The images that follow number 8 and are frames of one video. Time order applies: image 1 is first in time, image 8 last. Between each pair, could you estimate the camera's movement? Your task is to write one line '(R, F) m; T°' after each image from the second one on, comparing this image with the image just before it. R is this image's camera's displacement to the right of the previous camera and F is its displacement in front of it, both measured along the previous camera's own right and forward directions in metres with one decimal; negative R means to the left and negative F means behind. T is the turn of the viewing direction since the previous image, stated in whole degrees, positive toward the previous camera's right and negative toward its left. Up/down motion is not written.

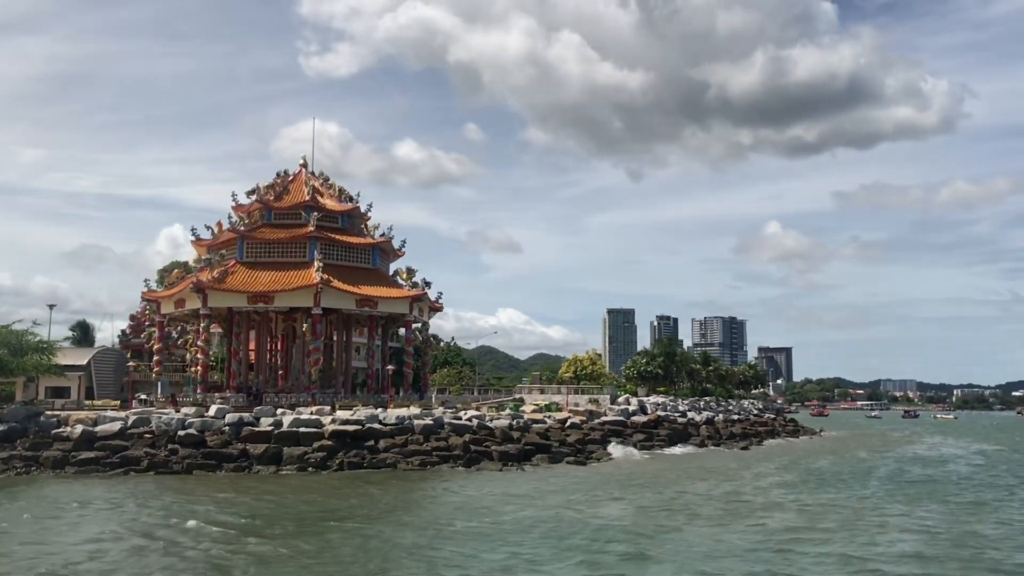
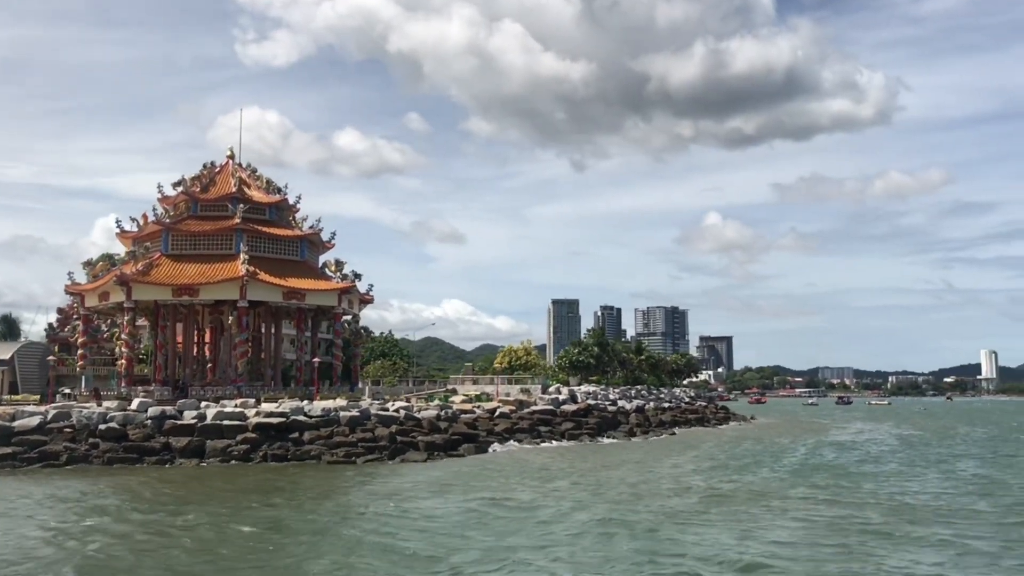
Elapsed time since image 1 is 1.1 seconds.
(+0.9, -0.5) m; +3°
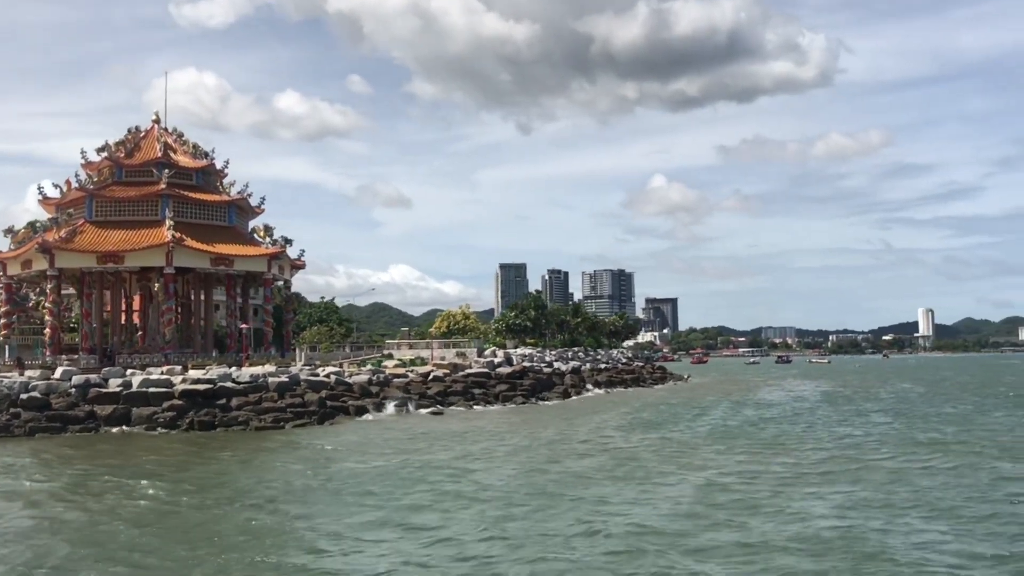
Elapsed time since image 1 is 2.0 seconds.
(+0.9, -0.3) m; +3°
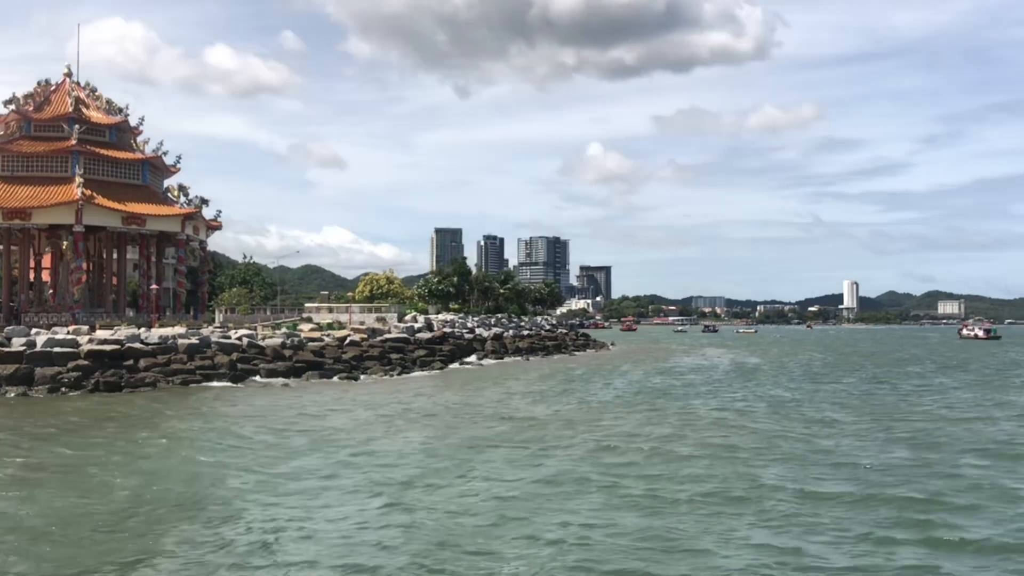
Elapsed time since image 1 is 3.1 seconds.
(+0.9, -0.4) m; +4°
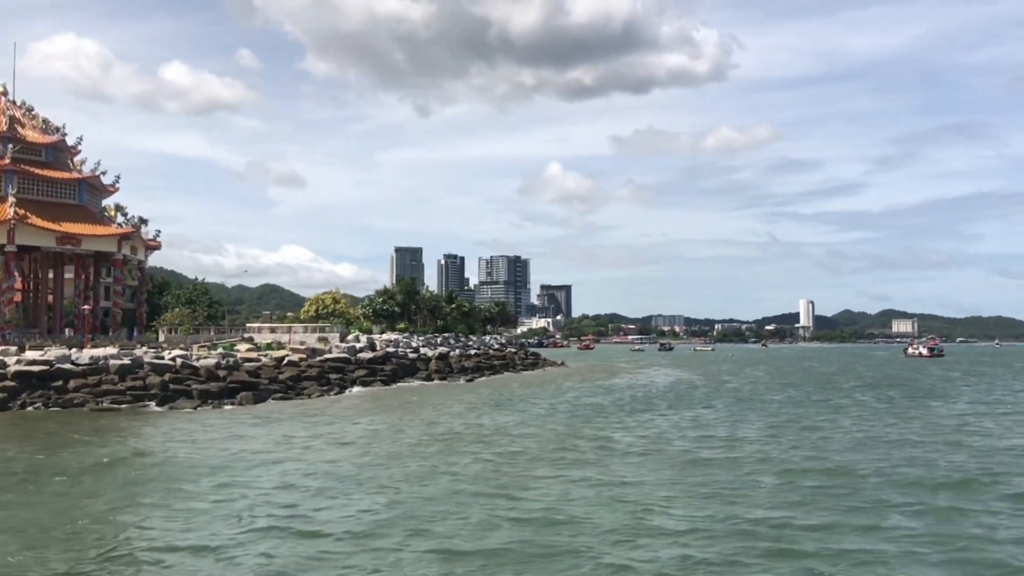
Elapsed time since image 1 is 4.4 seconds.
(+1.2, -0.6) m; +2°
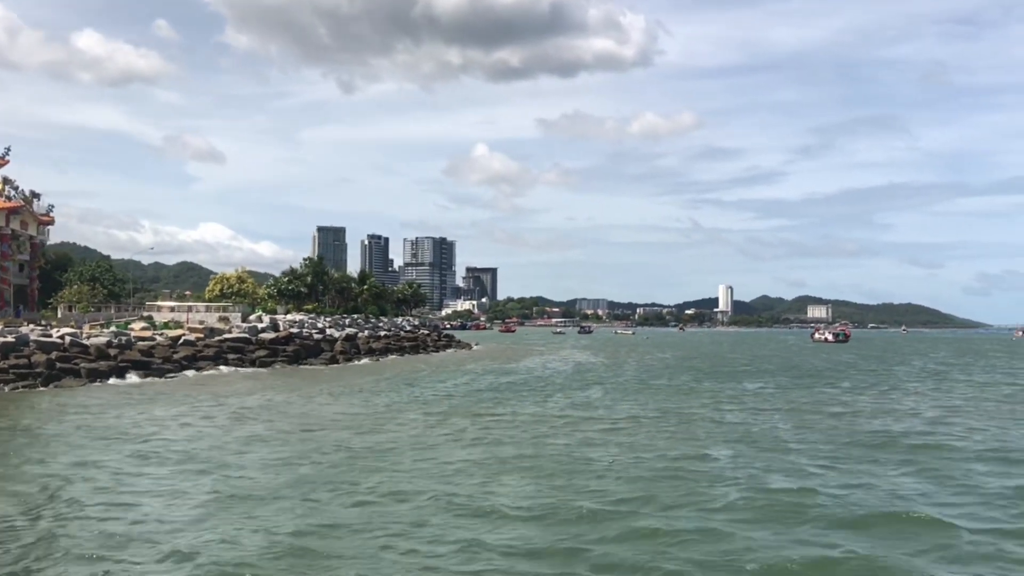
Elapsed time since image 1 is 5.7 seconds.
(+1.2, -0.3) m; +4°
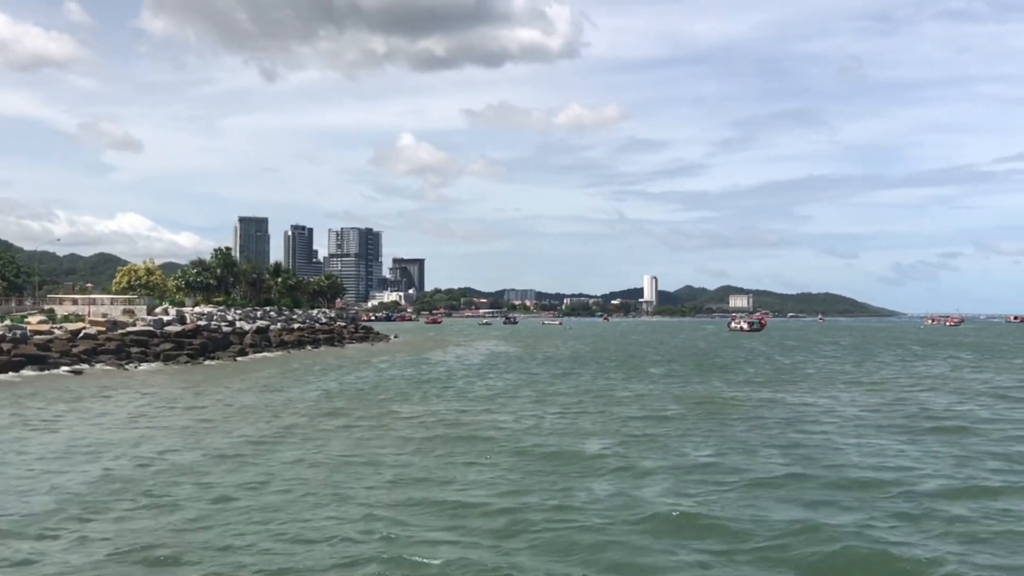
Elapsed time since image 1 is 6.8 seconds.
(+1.0, -0.2) m; +4°
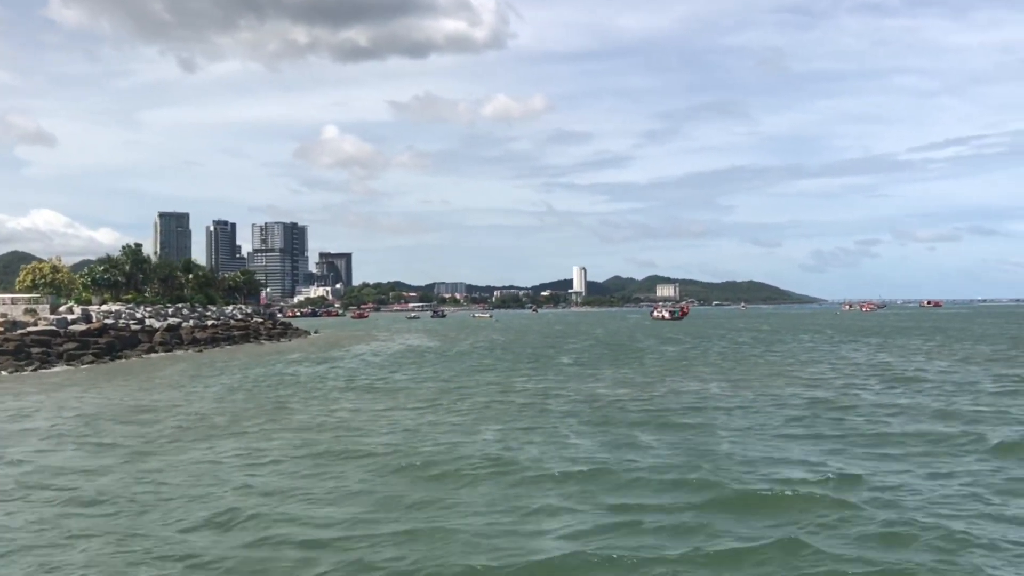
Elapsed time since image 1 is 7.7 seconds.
(+0.8, +0.1) m; +4°
